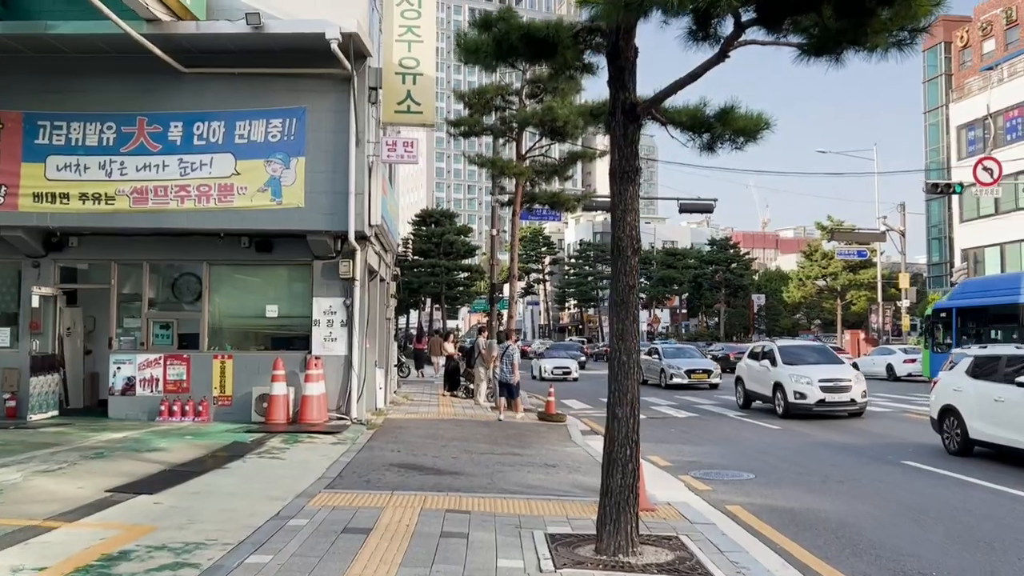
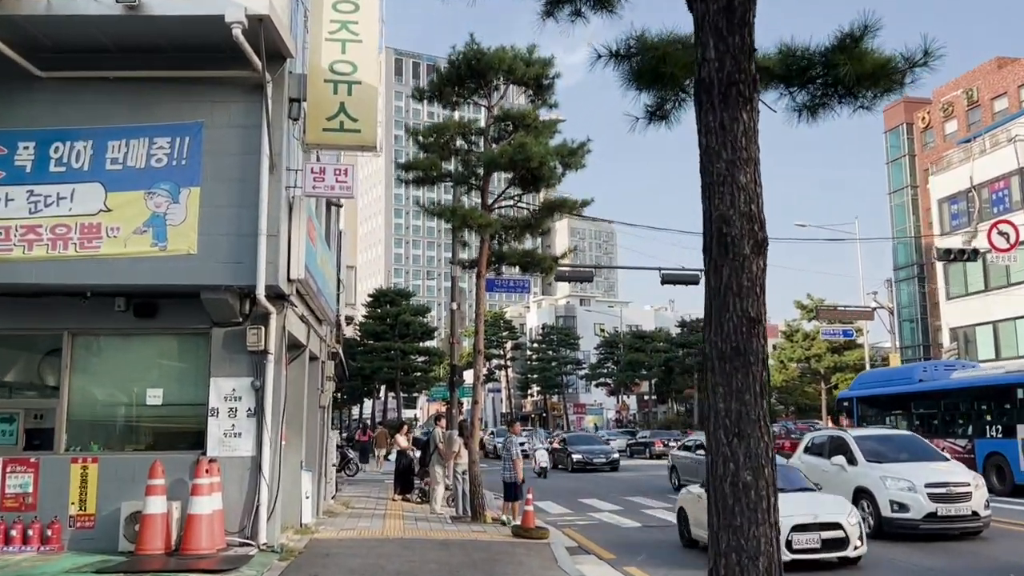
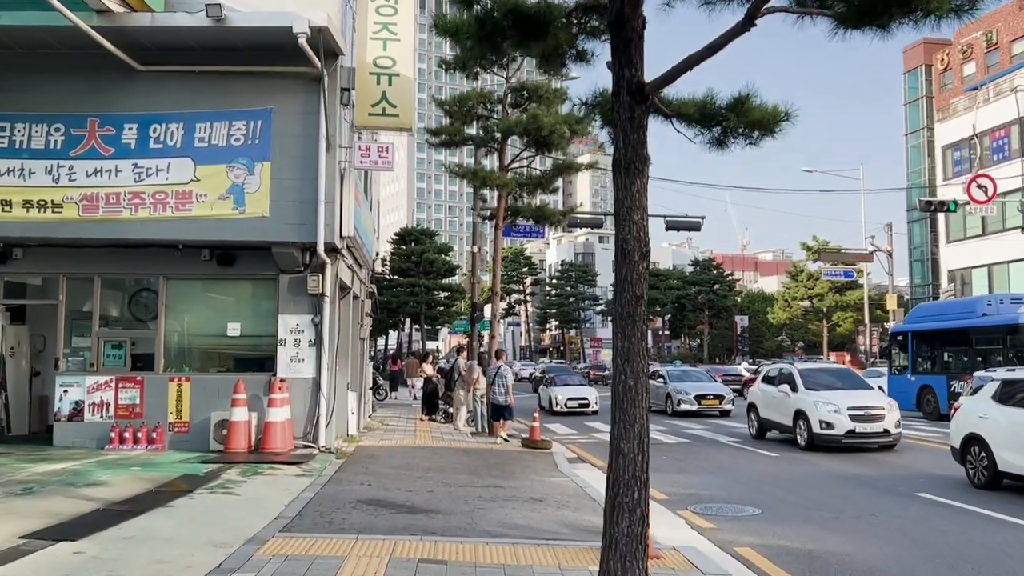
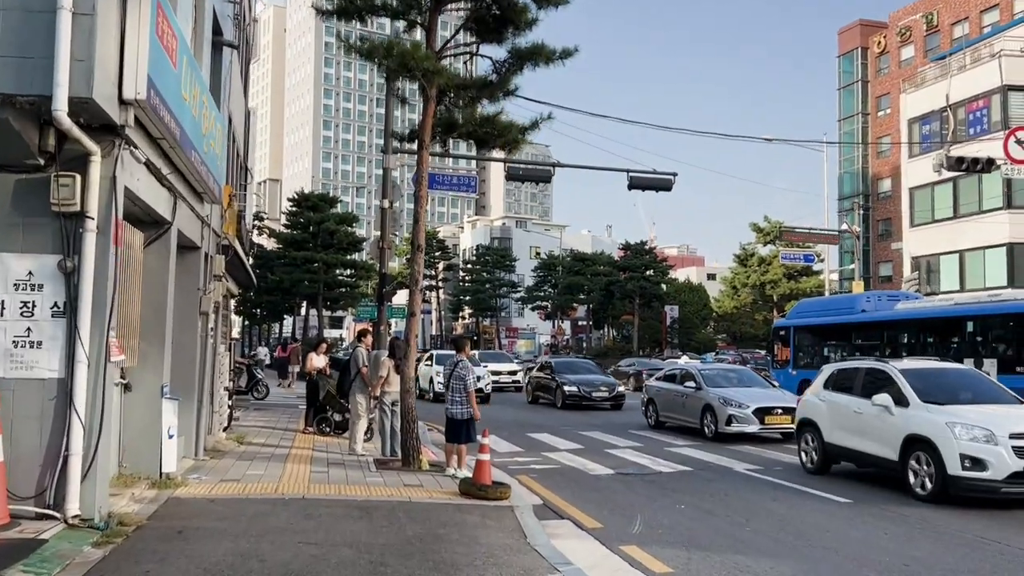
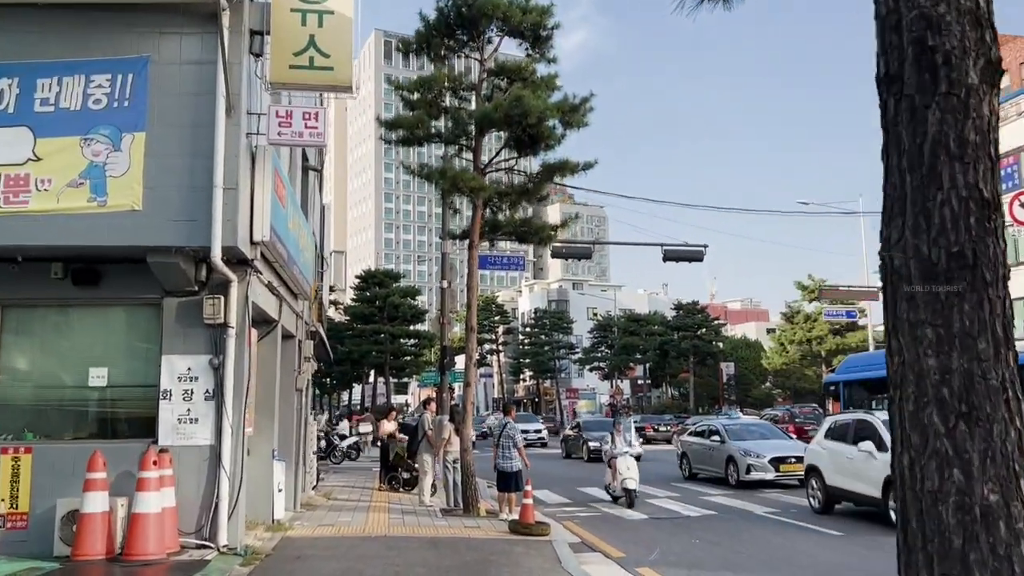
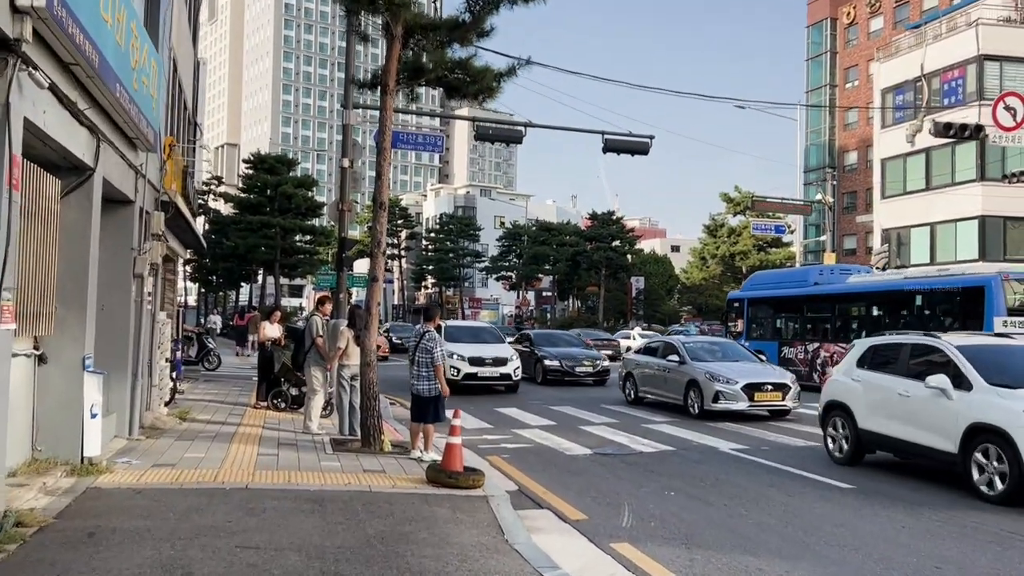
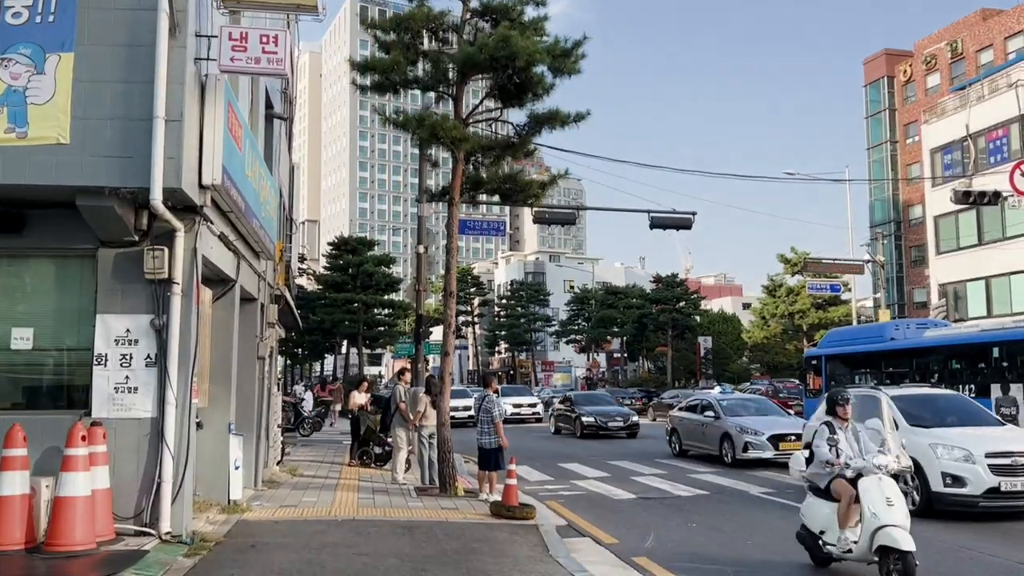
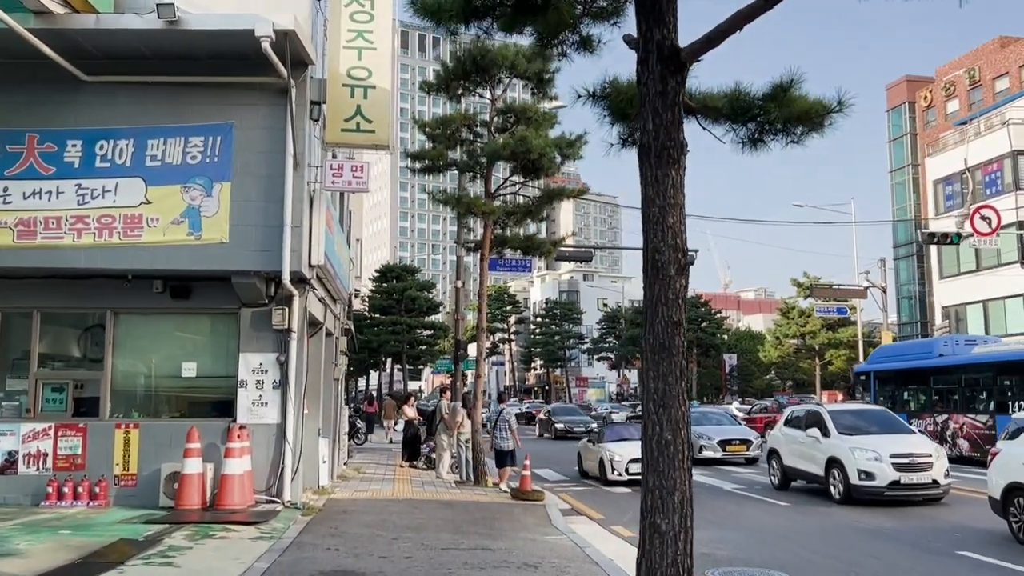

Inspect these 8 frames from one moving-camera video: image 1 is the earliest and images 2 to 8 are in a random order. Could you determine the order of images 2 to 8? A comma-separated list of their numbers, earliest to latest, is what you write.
3, 8, 2, 5, 7, 4, 6
